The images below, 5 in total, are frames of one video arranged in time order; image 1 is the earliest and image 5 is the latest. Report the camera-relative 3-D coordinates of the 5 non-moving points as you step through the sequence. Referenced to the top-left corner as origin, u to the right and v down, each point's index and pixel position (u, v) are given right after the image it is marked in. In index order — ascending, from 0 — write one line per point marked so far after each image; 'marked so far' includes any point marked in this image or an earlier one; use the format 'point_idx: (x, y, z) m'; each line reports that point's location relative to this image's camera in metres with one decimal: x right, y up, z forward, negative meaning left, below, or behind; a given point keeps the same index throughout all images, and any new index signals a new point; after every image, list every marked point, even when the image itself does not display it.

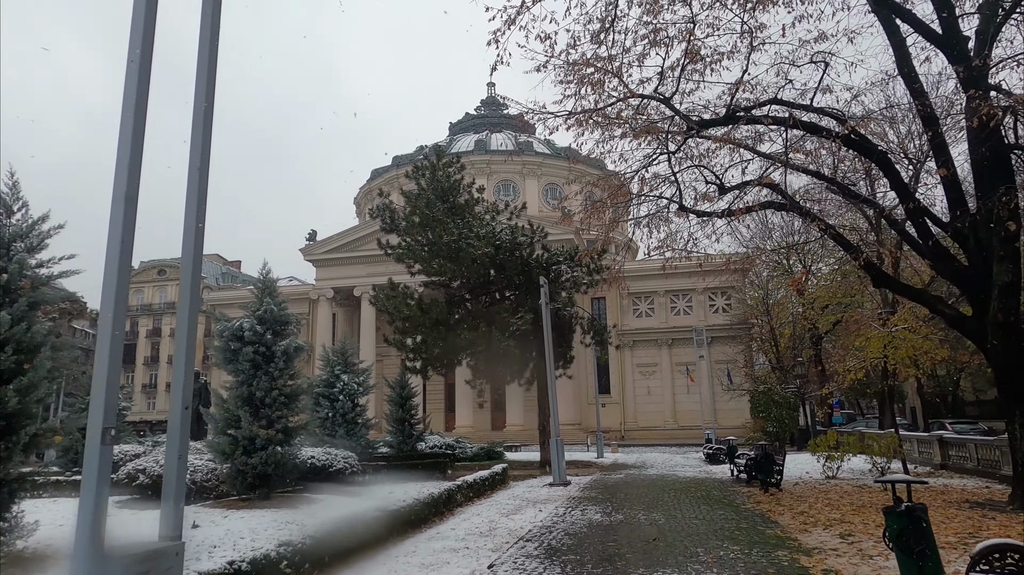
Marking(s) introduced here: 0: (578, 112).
0: (+1.3, +3.5, +13.3) m
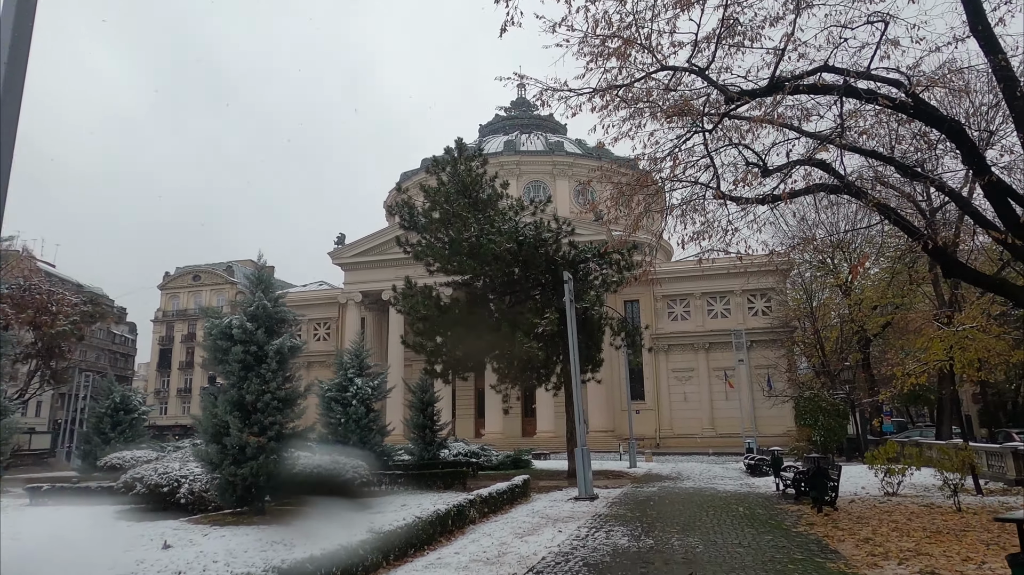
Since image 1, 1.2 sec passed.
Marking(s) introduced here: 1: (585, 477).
0: (+1.6, +3.6, +12.2) m
1: (+1.4, -3.8, +13.1) m
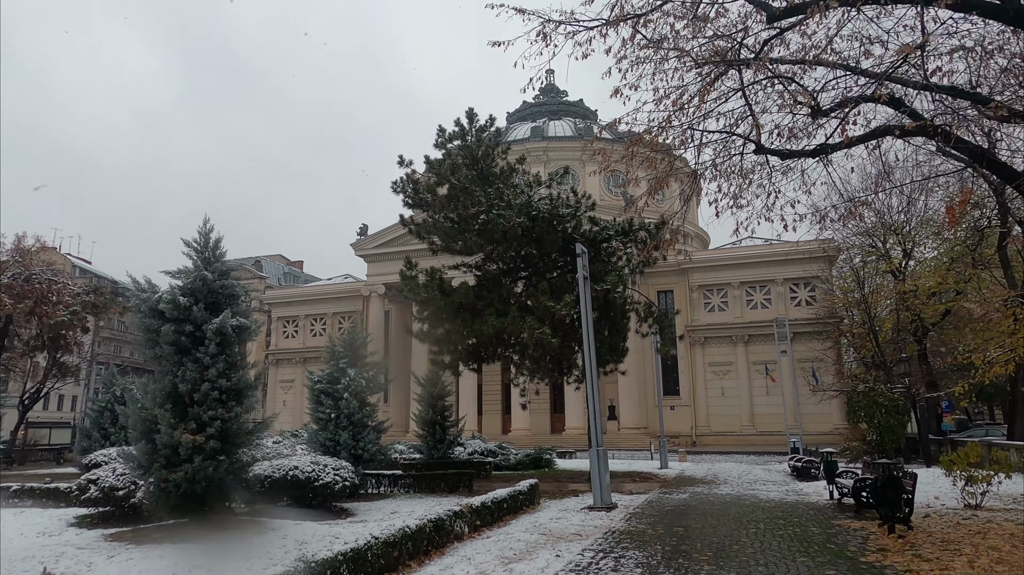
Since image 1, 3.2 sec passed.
0: (+1.6, +4.1, +10.2) m
1: (+1.5, -3.3, +11.2) m
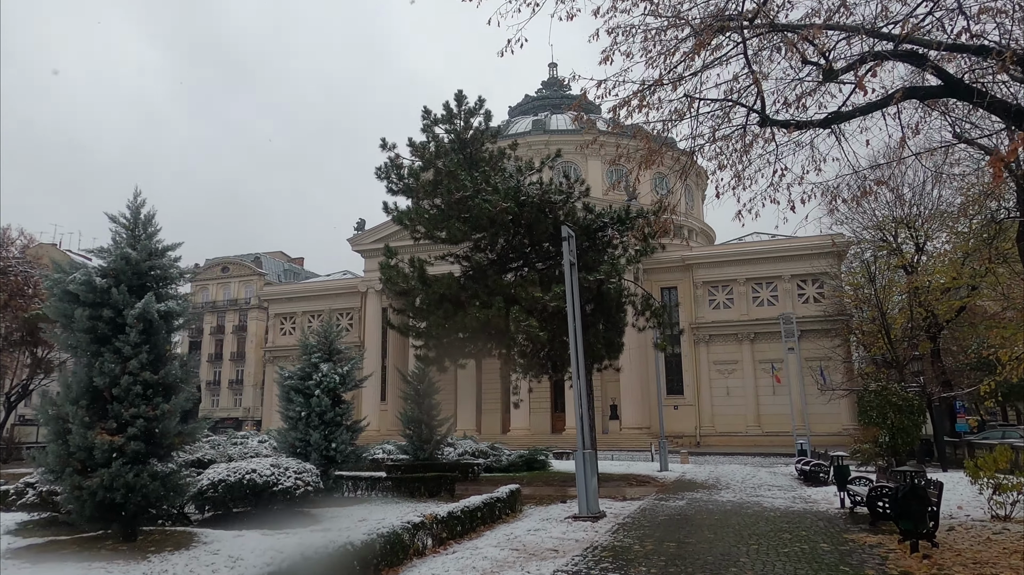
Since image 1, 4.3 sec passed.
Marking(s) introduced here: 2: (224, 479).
0: (+1.3, +4.3, +9.1) m
1: (+1.1, -3.1, +10.1) m
2: (-4.4, -2.9, +10.2) m
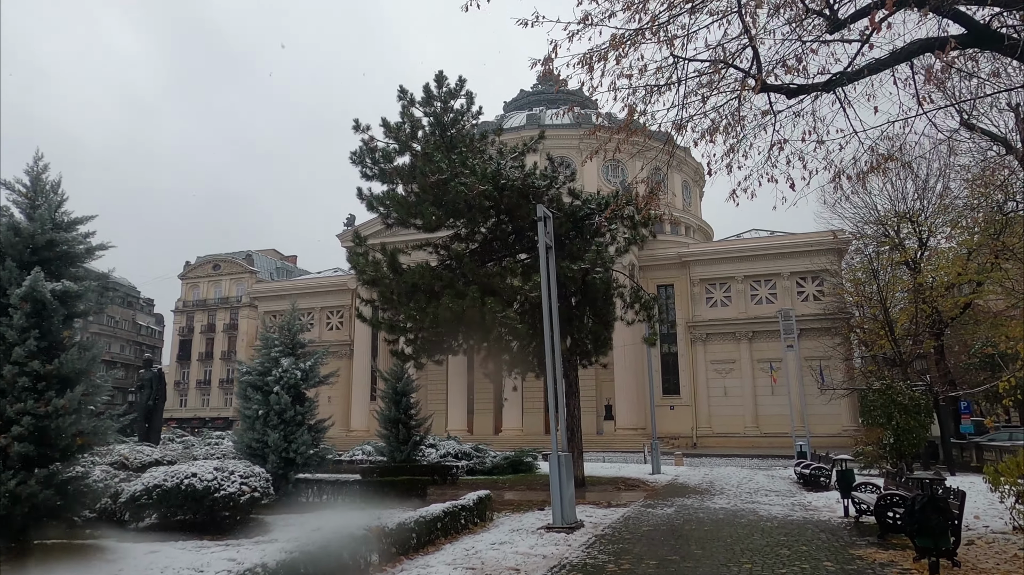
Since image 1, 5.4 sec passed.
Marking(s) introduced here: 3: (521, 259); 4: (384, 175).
0: (+0.8, +4.5, +8.1) m
1: (+0.7, -2.9, +9.1) m
2: (-4.9, -2.7, +9.1) m
3: (+0.2, +0.7, +15.4) m
4: (-3.0, +2.7, +16.0) m
